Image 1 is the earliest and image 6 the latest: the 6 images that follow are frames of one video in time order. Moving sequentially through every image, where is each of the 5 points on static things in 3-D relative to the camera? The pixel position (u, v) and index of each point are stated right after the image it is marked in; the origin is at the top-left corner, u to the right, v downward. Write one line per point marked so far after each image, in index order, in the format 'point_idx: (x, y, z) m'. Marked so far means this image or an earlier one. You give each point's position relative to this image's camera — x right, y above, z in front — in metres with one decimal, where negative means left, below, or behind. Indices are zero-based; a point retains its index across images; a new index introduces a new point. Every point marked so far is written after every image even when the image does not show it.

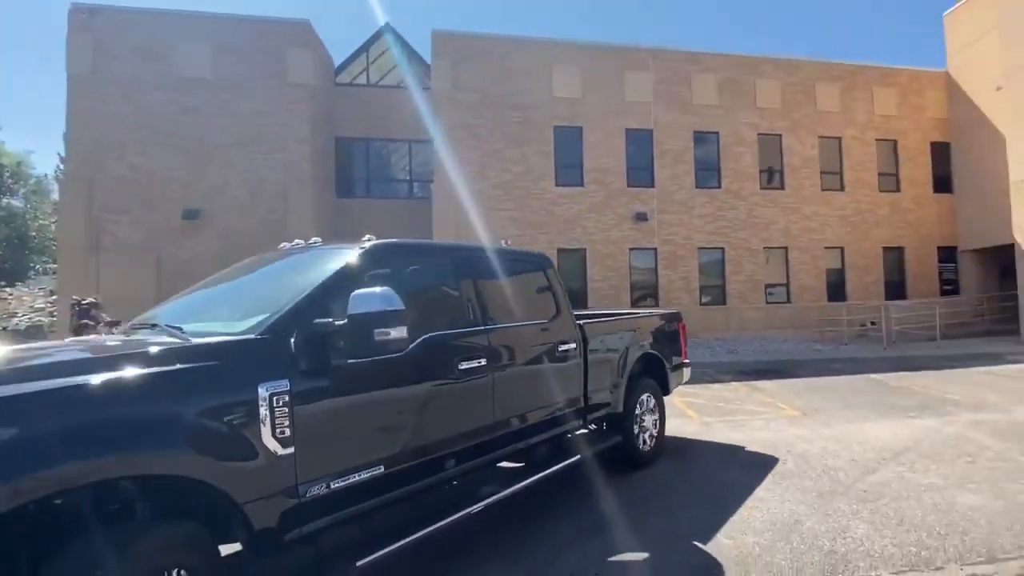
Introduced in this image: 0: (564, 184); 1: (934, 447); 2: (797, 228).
0: (+1.7, +2.9, +17.2) m
1: (+5.7, -2.2, +8.3) m
2: (+7.6, +1.6, +16.2) m
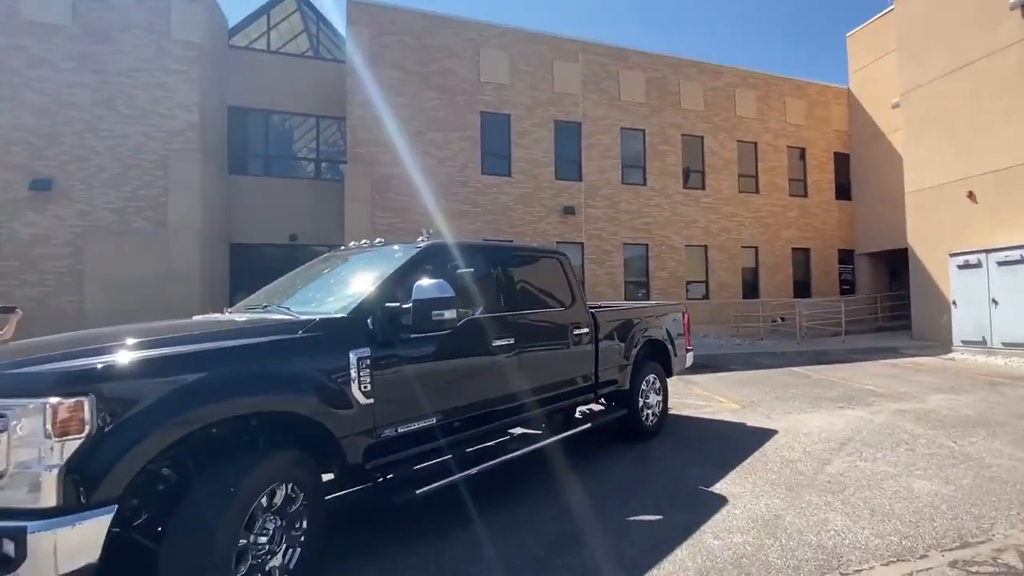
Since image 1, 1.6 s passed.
0: (-0.4, +3.1, +16.7) m
1: (+5.1, -2.1, +8.7) m
2: (+5.6, +1.7, +16.8) m
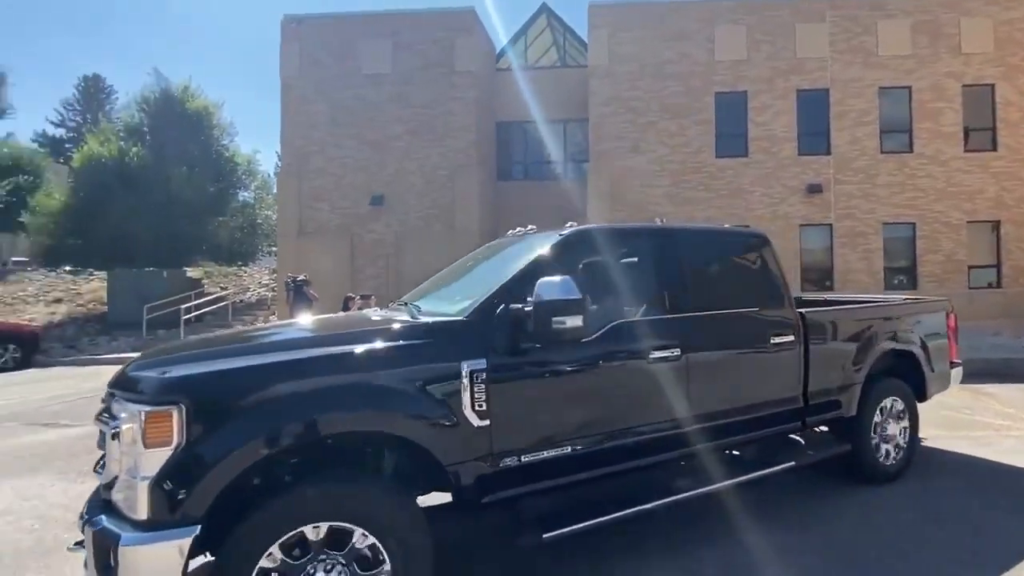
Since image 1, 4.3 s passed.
0: (+5.5, +3.4, +15.7) m
1: (+7.7, -2.2, +6.3) m
2: (+11.1, +2.0, +13.5) m
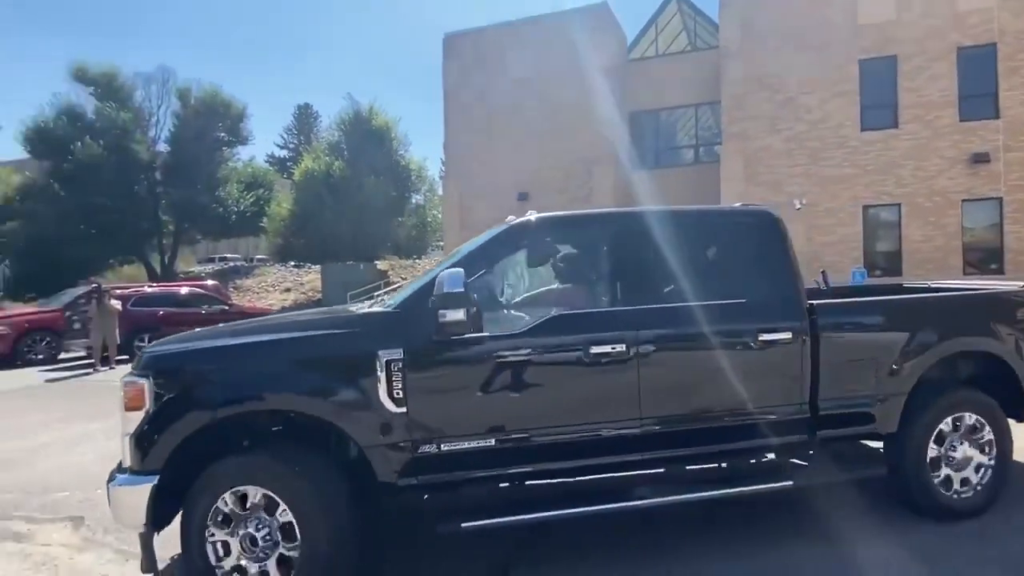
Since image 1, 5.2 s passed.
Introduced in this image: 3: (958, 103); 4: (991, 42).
0: (+8.5, +3.8, +14.4) m
1: (+7.7, -2.0, +5.0) m
2: (+13.2, +2.4, +10.6) m
3: (+9.5, +3.9, +12.9) m
4: (+9.9, +5.1, +12.6) m
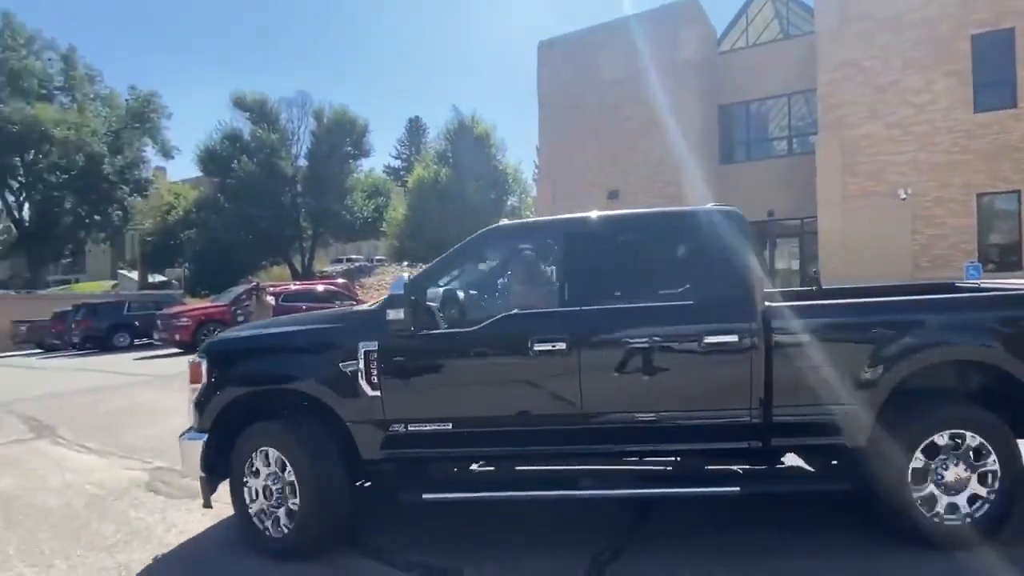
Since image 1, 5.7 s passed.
0: (+10.2, +3.9, +13.2) m
1: (+7.4, -2.1, +4.2) m
2: (+13.9, +2.5, +8.4) m
3: (+10.8, +4.0, +11.5) m
4: (+11.2, +5.2, +11.0) m
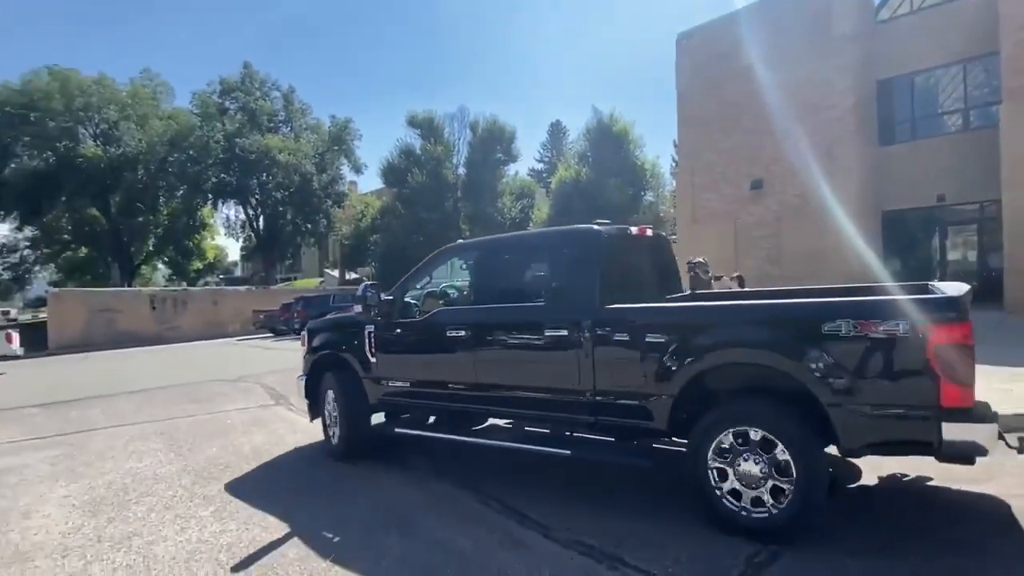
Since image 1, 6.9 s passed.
0: (+12.2, +4.0, +10.4) m
1: (+6.8, -2.1, +2.9) m
2: (+14.3, +2.5, +4.8) m
3: (+12.3, +4.1, +8.7) m
4: (+12.5, +5.2, +8.1) m
